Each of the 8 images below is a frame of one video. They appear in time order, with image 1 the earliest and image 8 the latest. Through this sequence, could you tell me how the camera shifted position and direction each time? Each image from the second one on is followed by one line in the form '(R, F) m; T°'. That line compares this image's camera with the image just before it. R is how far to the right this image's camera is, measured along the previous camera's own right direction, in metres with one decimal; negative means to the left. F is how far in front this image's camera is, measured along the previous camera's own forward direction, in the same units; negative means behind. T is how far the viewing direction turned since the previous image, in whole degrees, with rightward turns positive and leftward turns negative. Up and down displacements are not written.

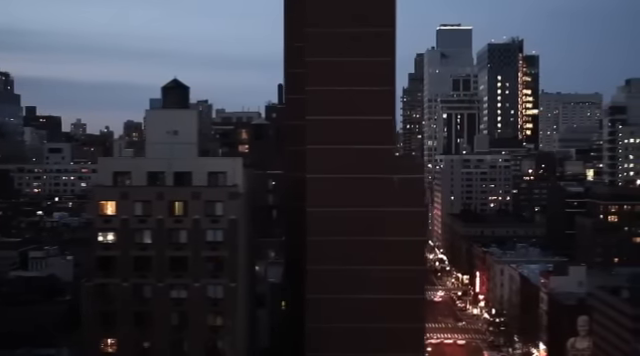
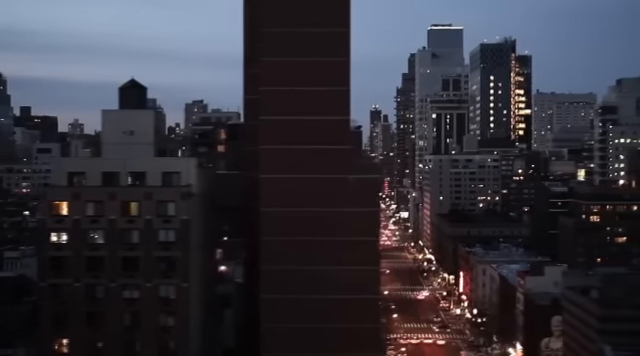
(+0.4, 0.0) m; 0°
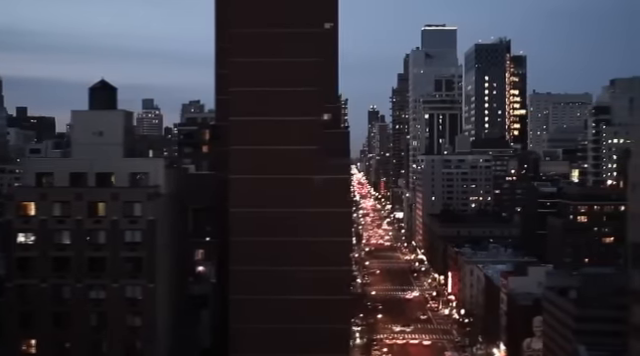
(+0.3, 0.0) m; 0°
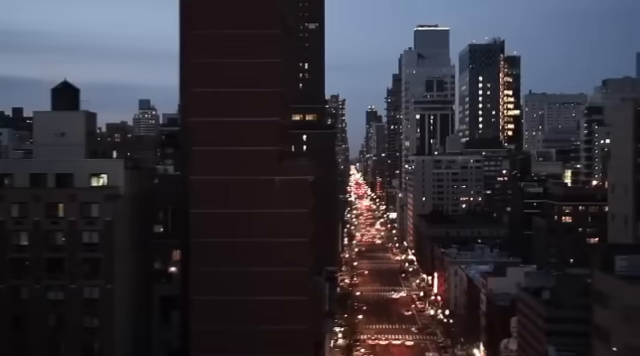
(+0.3, 0.0) m; 0°
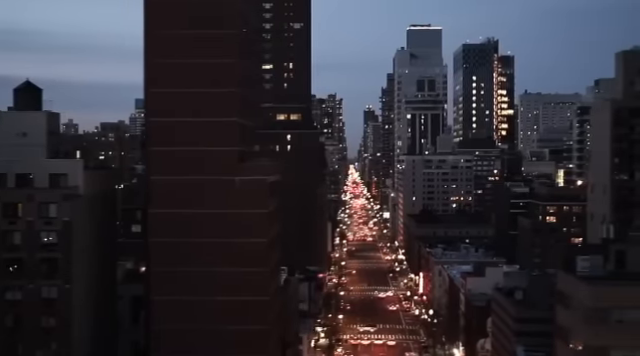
(+0.3, 0.0) m; 0°
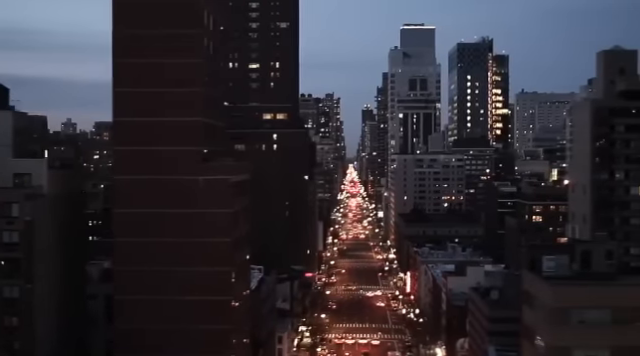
(+0.3, 0.0) m; 0°
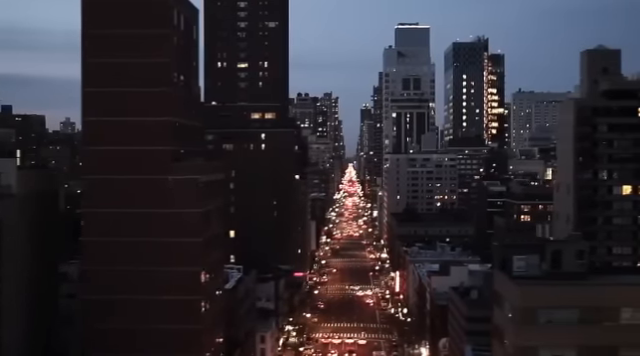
(+0.3, 0.0) m; 0°
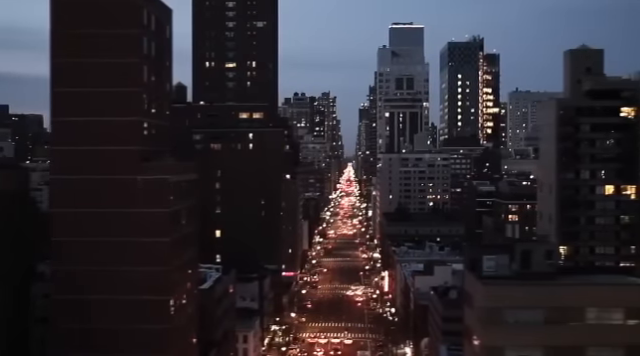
(+0.3, 0.0) m; 0°
